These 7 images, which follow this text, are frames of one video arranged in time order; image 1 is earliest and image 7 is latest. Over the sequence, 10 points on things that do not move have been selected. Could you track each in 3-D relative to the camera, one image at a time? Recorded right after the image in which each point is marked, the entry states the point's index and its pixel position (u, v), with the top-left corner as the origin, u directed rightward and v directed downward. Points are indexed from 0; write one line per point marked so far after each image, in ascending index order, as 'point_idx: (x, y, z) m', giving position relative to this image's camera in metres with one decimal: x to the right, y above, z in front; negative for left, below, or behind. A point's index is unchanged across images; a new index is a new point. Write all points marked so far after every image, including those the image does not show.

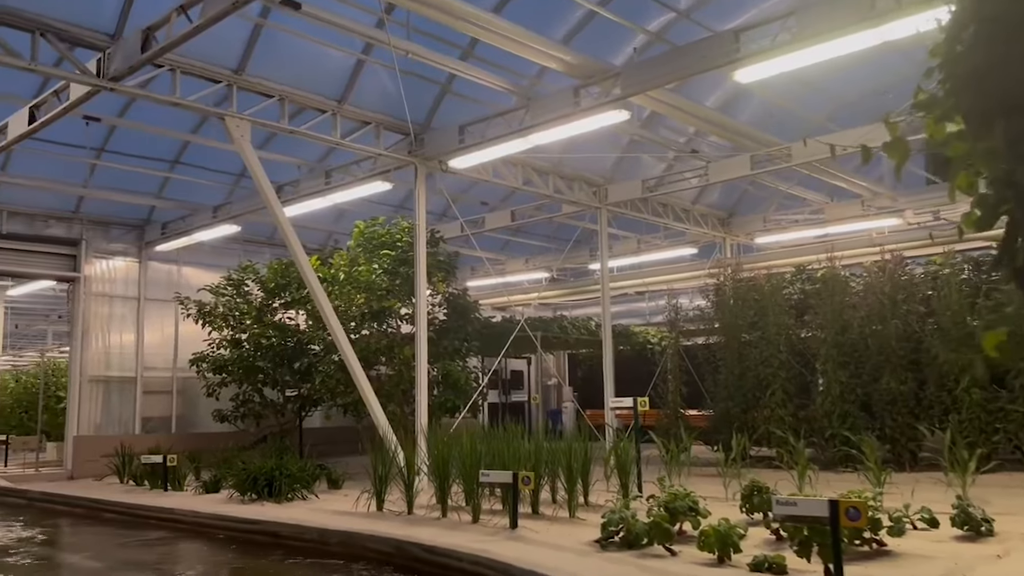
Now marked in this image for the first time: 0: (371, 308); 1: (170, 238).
0: (-1.9, -0.3, +11.5) m
1: (-5.9, +0.9, +14.9) m
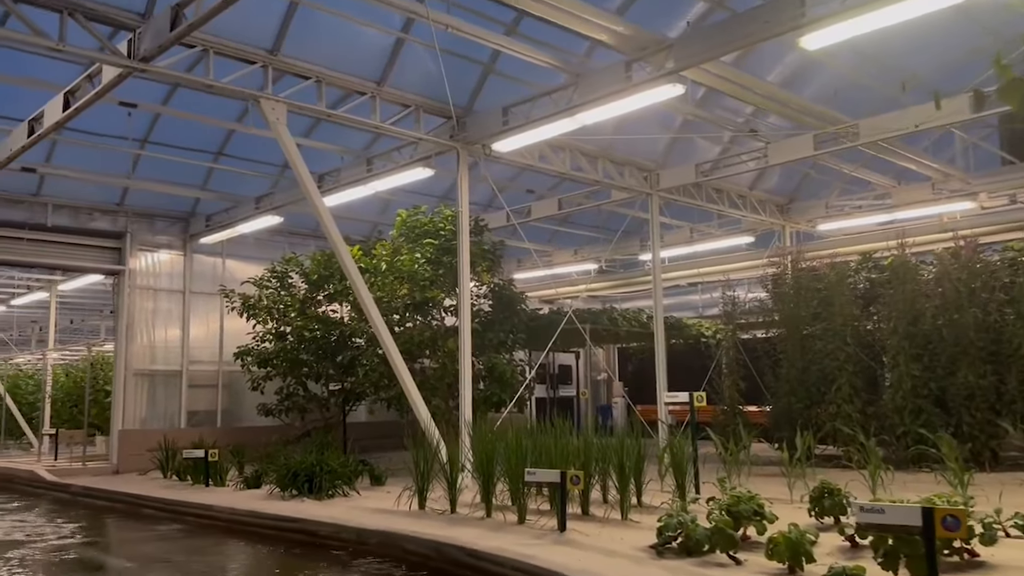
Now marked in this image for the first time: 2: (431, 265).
0: (-1.3, -0.2, +11.2) m
1: (-5.1, +1.0, +14.8) m
2: (-1.1, +0.3, +11.4) m
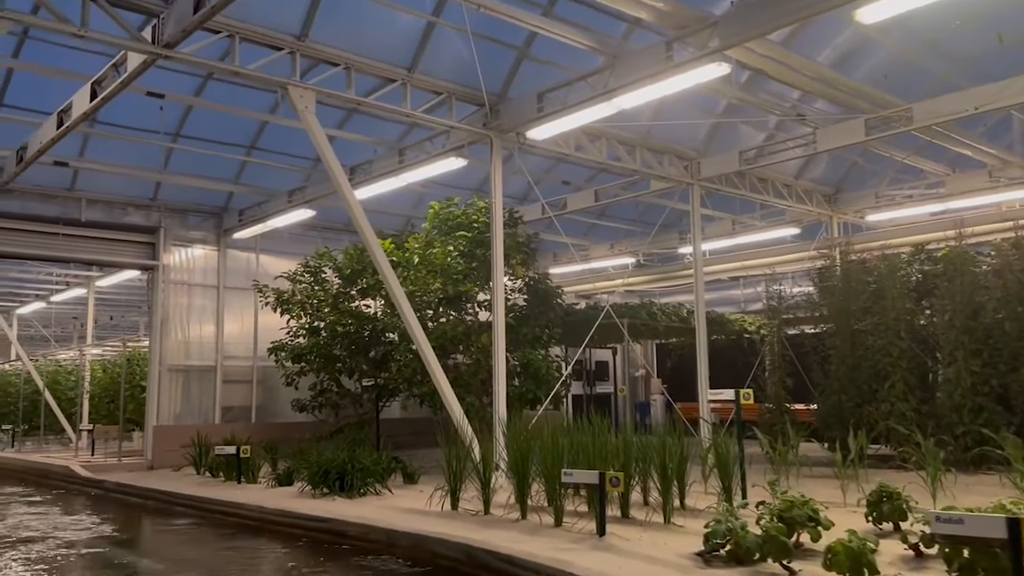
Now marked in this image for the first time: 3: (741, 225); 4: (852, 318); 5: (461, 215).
0: (-0.8, -0.1, +10.9) m
1: (-4.5, +1.1, +14.6) m
2: (-0.6, +0.4, +11.2) m
3: (+3.8, +1.0, +14.2) m
4: (+4.2, -0.4, +10.5) m
5: (-0.7, +1.0, +11.3) m
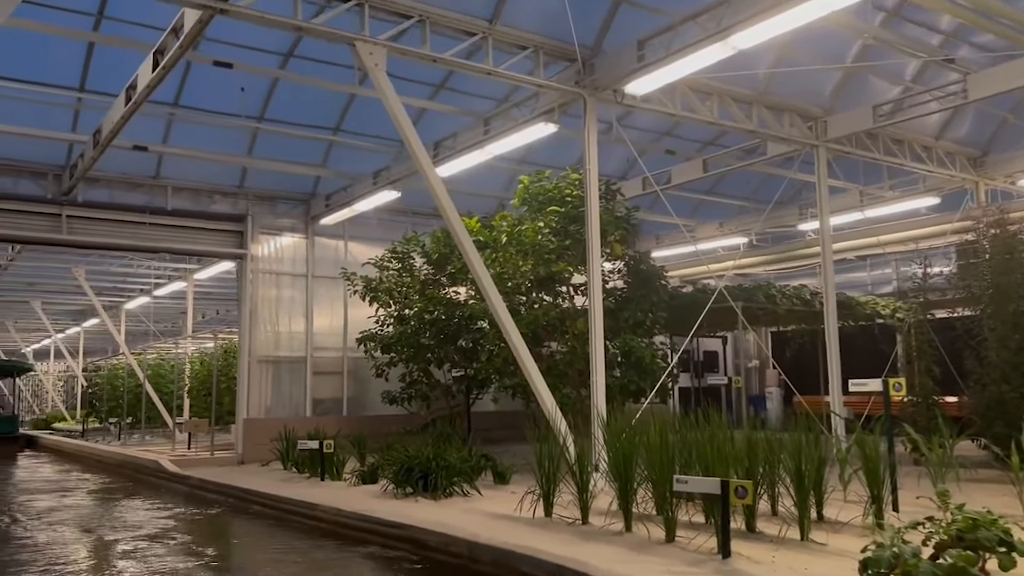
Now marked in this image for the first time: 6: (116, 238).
0: (+0.3, +0.2, +9.9) m
1: (-2.9, +1.3, +14.1) m
2: (+0.5, +0.6, +10.2) m
3: (+5.3, +1.4, +12.6) m
4: (+5.3, -0.1, +9.0) m
5: (+0.5, +1.2, +10.3) m
6: (-6.1, +0.8, +13.0) m
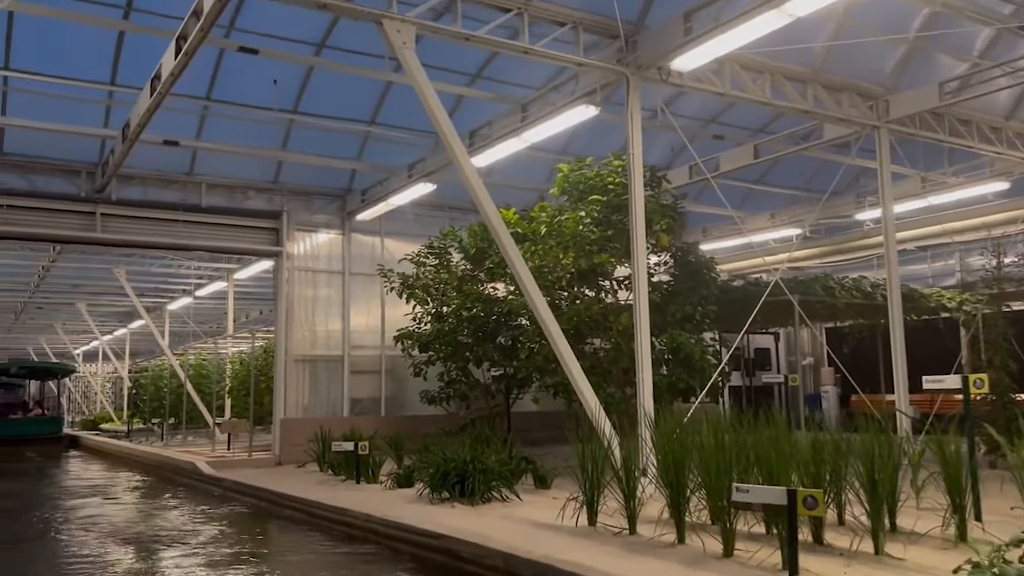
0: (+0.8, +0.2, +9.4) m
1: (-2.3, +1.3, +13.7) m
2: (+1.0, +0.7, +9.7) m
3: (+5.9, +1.5, +11.9) m
4: (+5.7, 0.0, +8.2) m
5: (+1.0, +1.3, +9.8) m
6: (-5.5, +0.8, +12.9) m
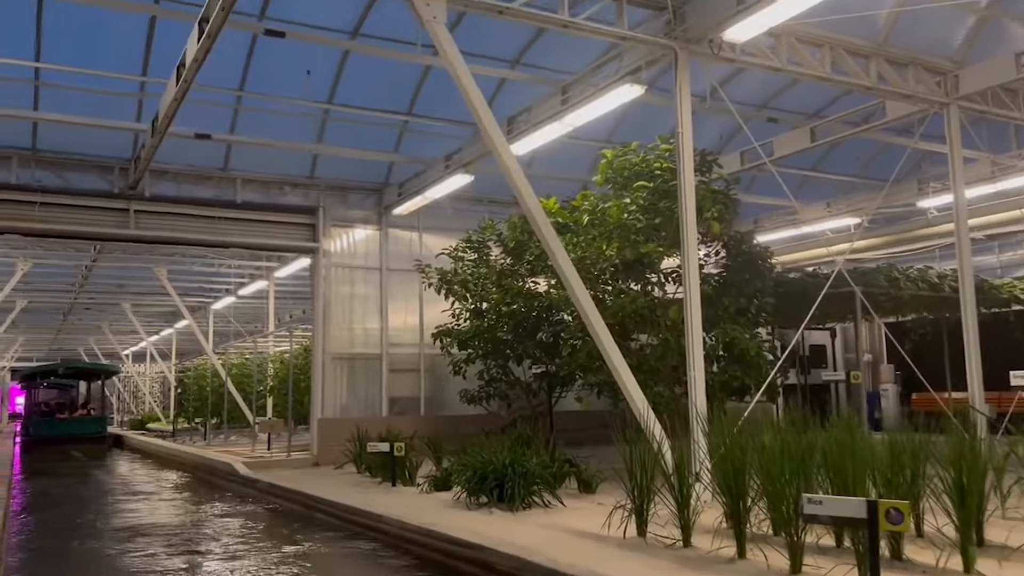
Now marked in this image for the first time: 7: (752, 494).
0: (+1.2, +0.3, +8.9) m
1: (-1.6, +1.4, +13.4) m
2: (+1.4, +0.8, +9.1) m
3: (+6.4, +1.6, +11.1) m
4: (+6.0, +0.2, +7.4) m
5: (+1.4, +1.3, +9.2) m
6: (-4.9, +0.8, +12.7) m
7: (+1.4, -1.2, +5.0) m
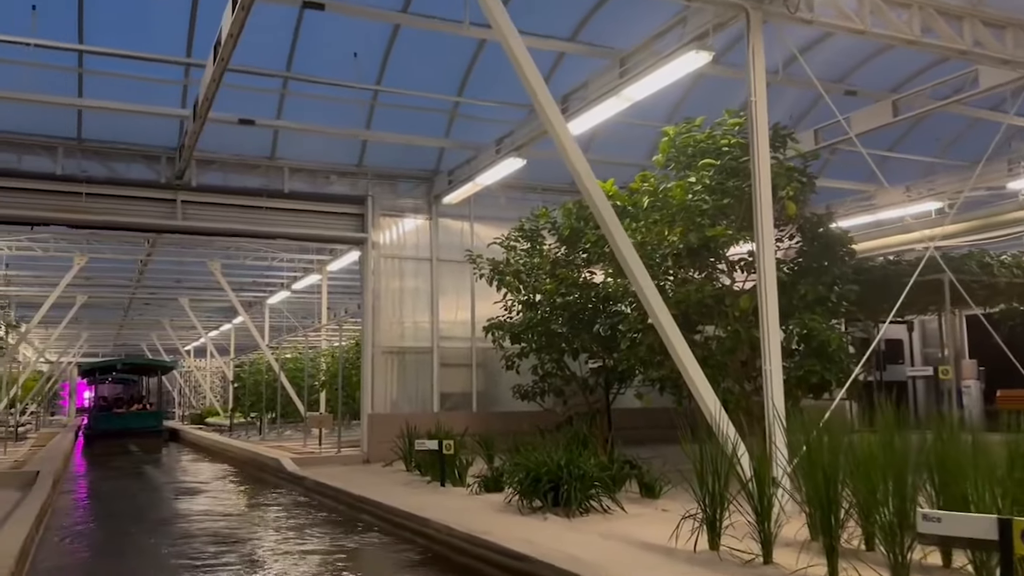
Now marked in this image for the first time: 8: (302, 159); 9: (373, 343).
0: (+1.7, +0.4, +8.3) m
1: (-0.8, +1.5, +12.9) m
2: (+2.0, +0.9, +8.4) m
3: (+7.1, +1.7, +10.1) m
4: (+6.5, +0.3, +6.5) m
5: (+1.9, +1.5, +8.6) m
6: (-4.1, +0.9, +12.4) m
7: (+1.7, -1.1, +4.4) m
8: (-3.1, +1.9, +12.6) m
9: (-2.1, -0.8, +13.0) m
